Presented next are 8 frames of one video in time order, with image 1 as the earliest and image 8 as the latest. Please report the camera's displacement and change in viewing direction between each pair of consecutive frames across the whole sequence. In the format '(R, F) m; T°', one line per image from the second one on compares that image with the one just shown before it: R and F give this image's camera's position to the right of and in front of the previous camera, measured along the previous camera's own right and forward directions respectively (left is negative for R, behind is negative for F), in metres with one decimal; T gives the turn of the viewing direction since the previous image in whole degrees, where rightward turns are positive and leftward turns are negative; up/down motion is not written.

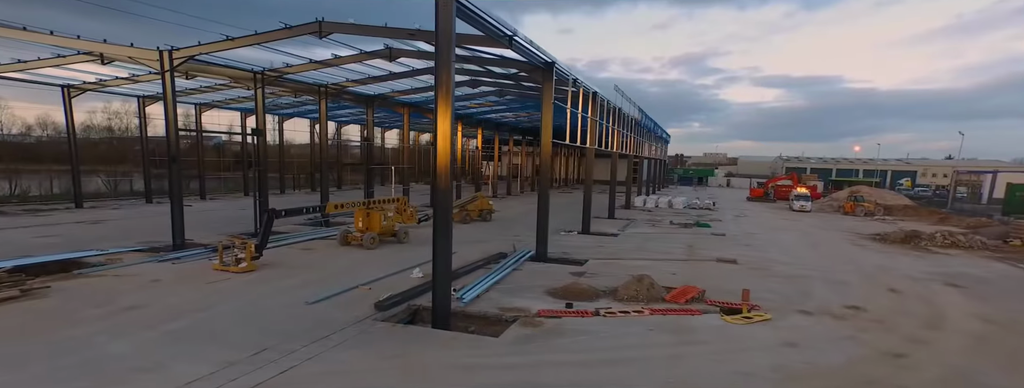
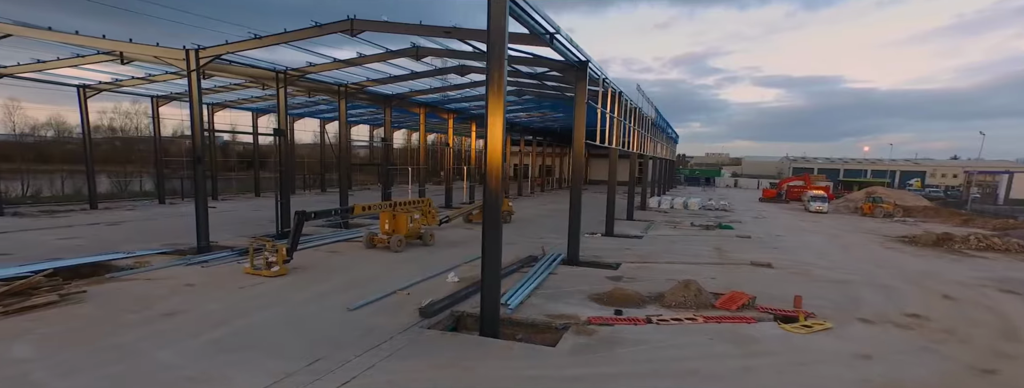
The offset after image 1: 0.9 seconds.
(-0.6, +0.2) m; 0°
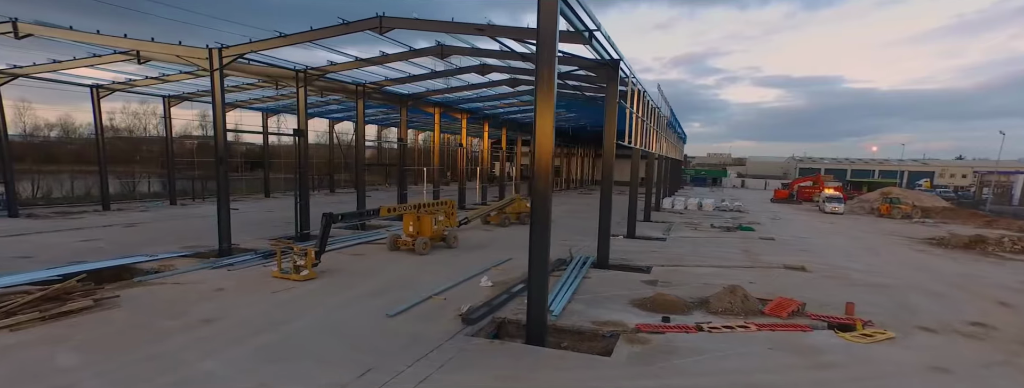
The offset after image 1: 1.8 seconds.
(-0.6, +0.2) m; 0°
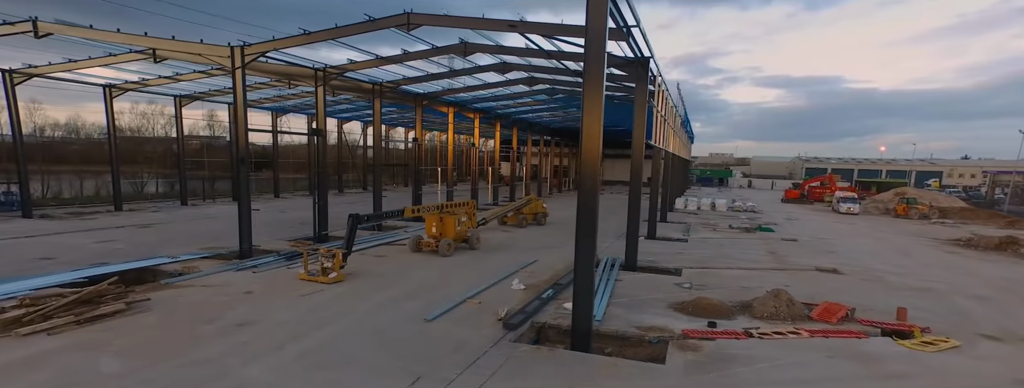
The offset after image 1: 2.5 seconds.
(-0.5, +0.2) m; 0°
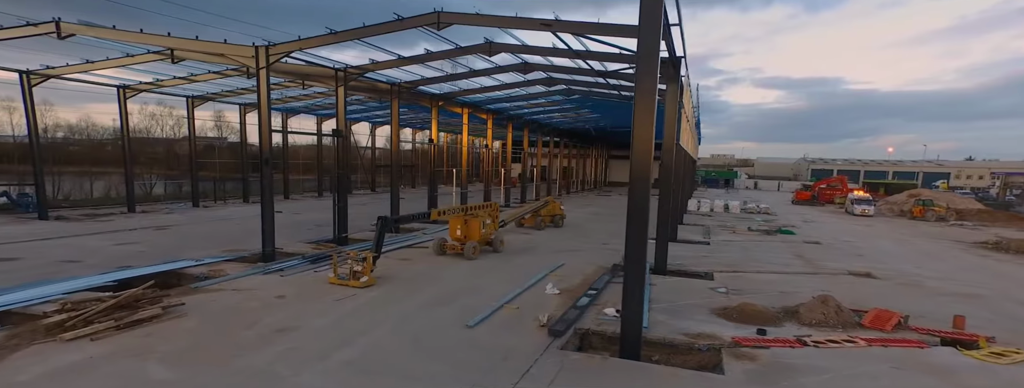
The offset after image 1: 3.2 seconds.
(-0.6, +0.2) m; 0°
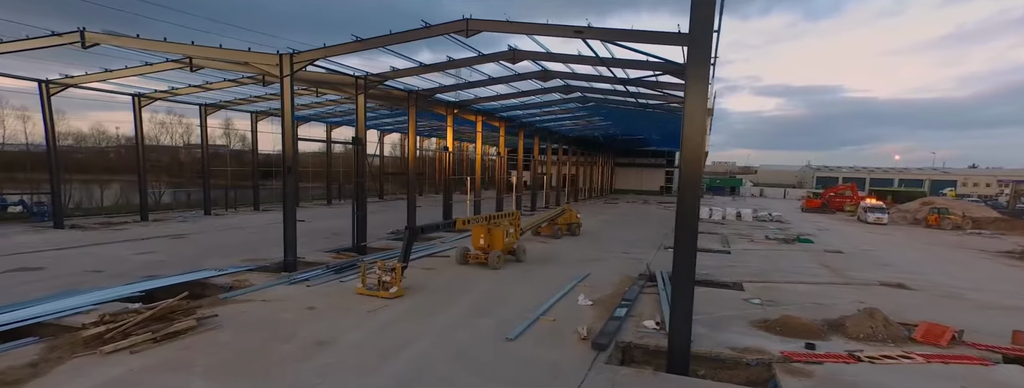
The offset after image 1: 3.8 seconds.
(-0.5, +0.1) m; 0°
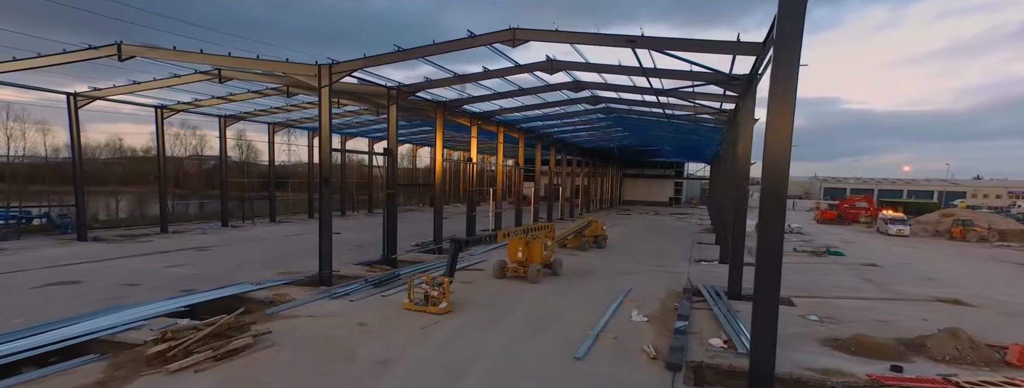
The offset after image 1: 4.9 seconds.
(-0.8, +0.2) m; 0°
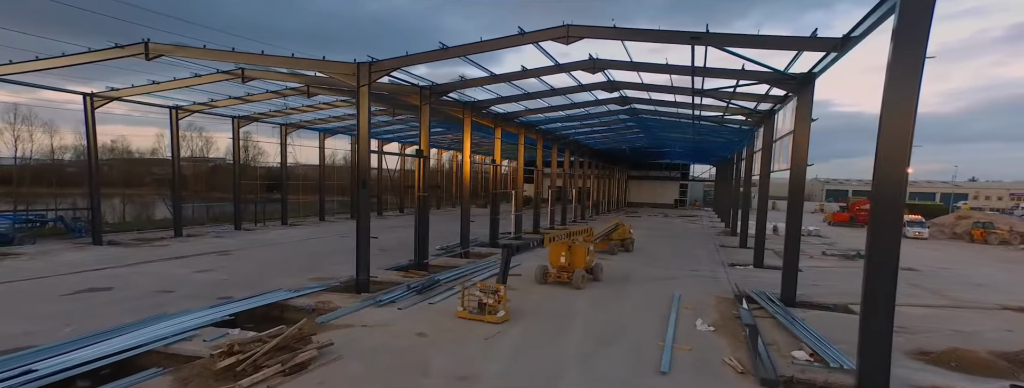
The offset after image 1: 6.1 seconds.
(-1.0, +0.4) m; 0°
